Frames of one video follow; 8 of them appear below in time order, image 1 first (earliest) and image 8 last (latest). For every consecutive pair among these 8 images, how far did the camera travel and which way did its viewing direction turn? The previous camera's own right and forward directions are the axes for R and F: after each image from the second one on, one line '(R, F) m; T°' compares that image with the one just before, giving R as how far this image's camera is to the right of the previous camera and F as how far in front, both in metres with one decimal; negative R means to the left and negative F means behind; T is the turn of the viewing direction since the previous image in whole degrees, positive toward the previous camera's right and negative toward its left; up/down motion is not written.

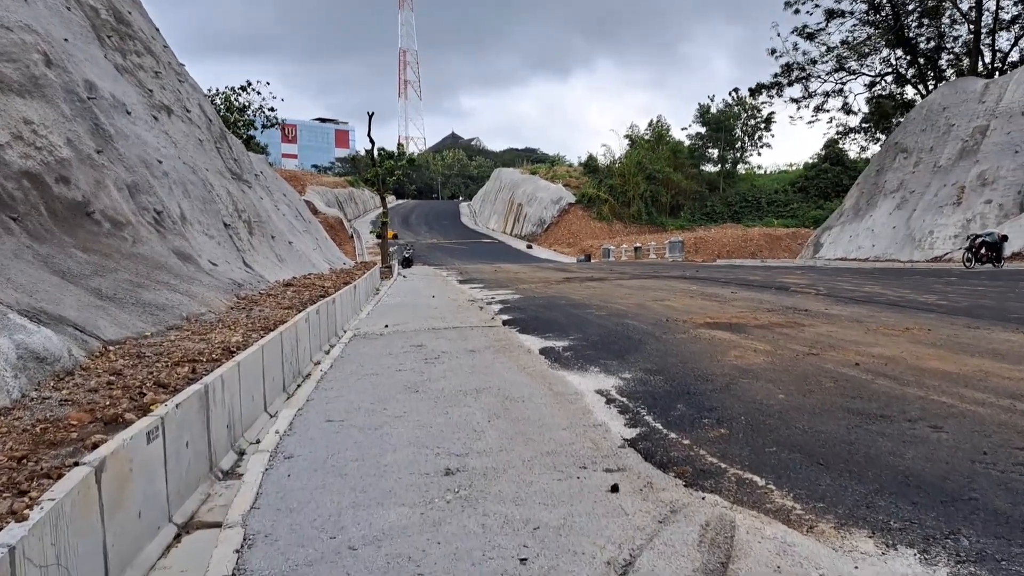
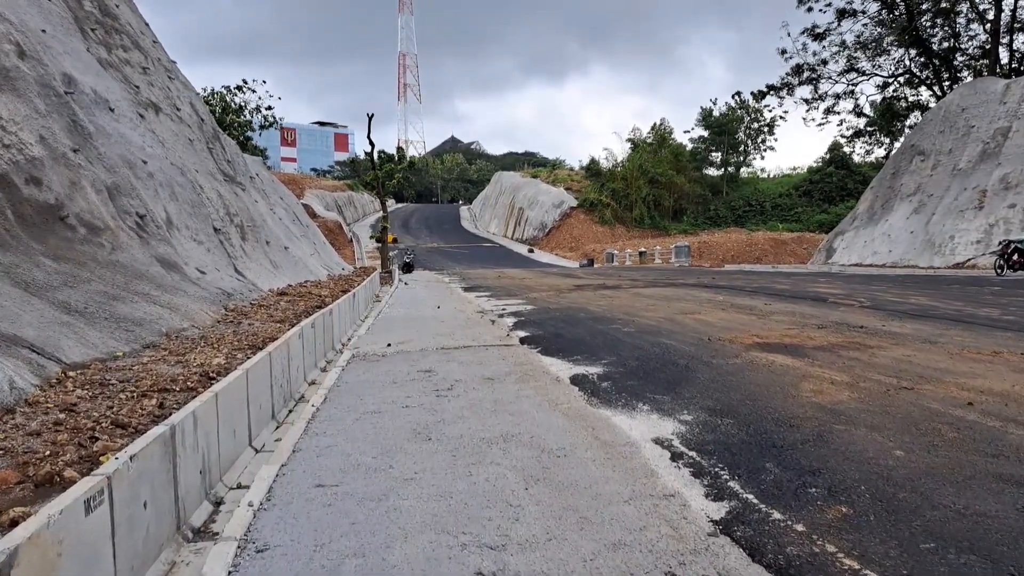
(-0.2, +0.9) m; 0°
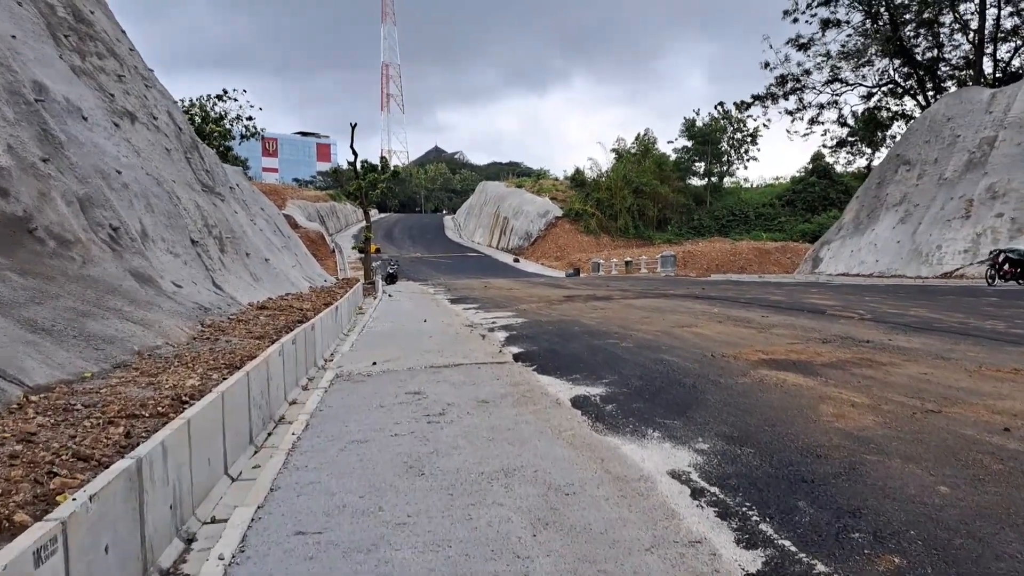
(-0.1, +0.3) m; +1°
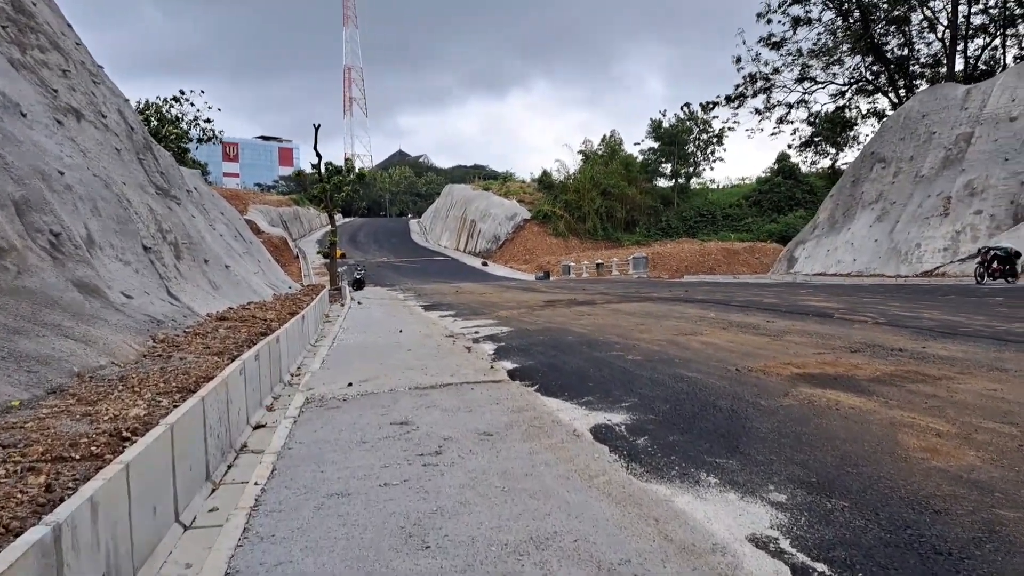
(-0.2, +0.8) m; +2°
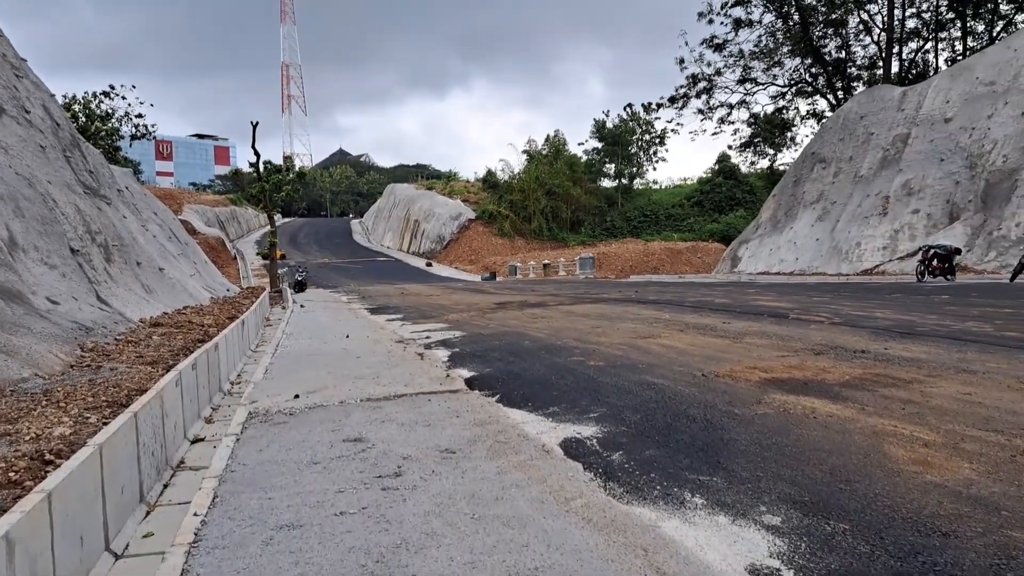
(-0.1, +0.3) m; +4°
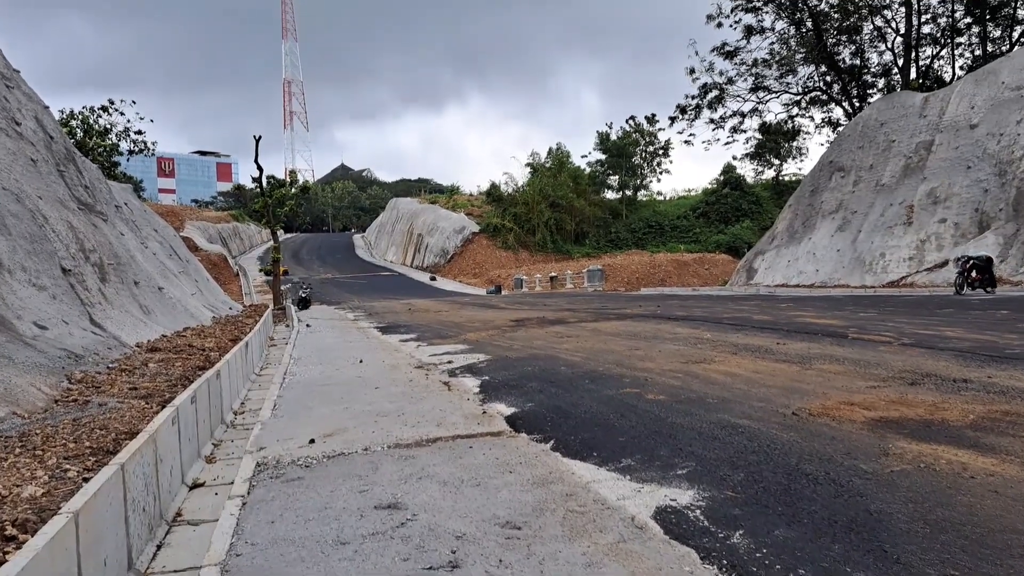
(-0.3, +0.8) m; 0°
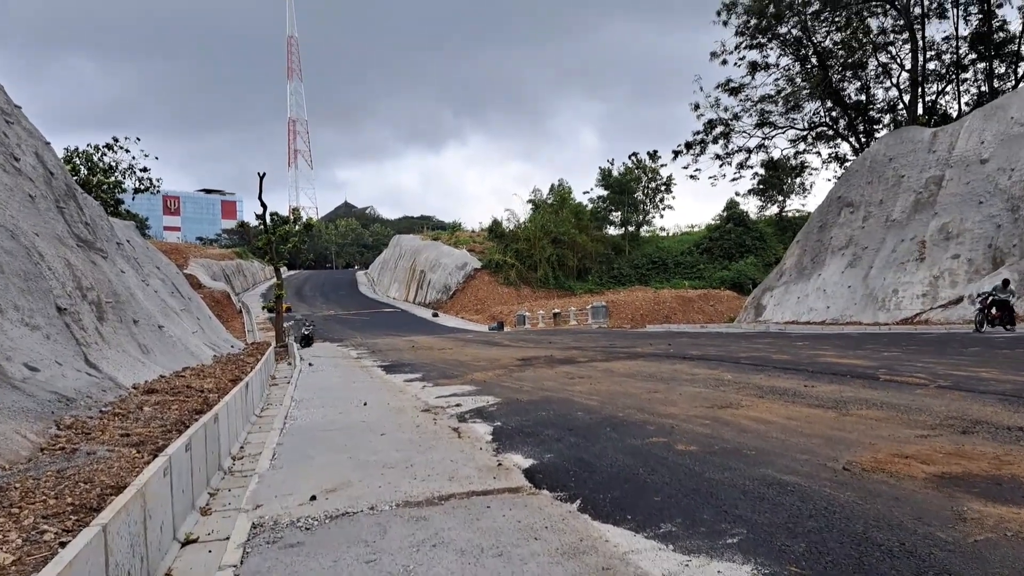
(-0.1, +0.4) m; 0°
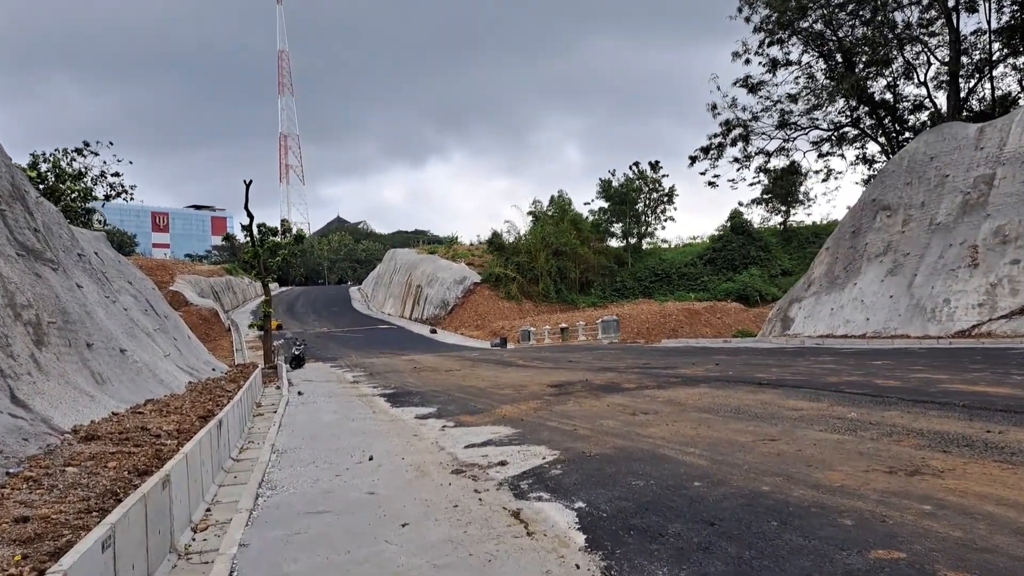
(-0.5, +2.1) m; 0°
